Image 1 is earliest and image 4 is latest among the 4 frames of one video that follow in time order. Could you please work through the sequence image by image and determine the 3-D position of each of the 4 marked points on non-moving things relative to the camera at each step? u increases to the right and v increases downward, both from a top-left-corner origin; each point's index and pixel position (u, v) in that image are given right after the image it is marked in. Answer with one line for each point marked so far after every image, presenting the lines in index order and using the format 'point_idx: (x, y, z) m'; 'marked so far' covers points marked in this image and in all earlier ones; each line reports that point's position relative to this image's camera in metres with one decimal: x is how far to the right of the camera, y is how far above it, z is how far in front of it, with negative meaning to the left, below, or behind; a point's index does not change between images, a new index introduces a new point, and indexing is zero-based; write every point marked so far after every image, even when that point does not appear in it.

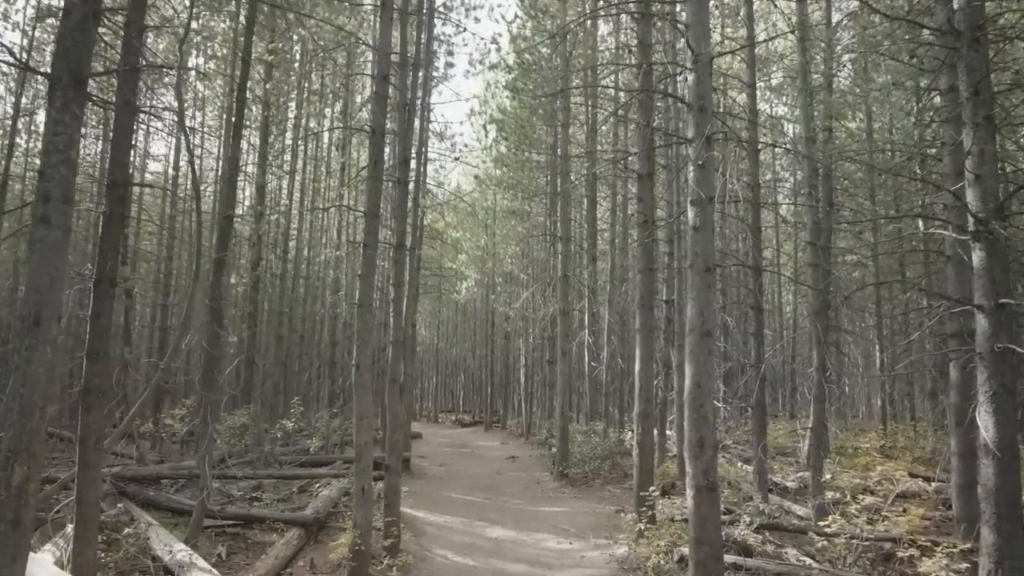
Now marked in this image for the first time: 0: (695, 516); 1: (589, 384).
0: (+1.5, -1.9, +5.3) m
1: (+2.1, -2.6, +17.5) m
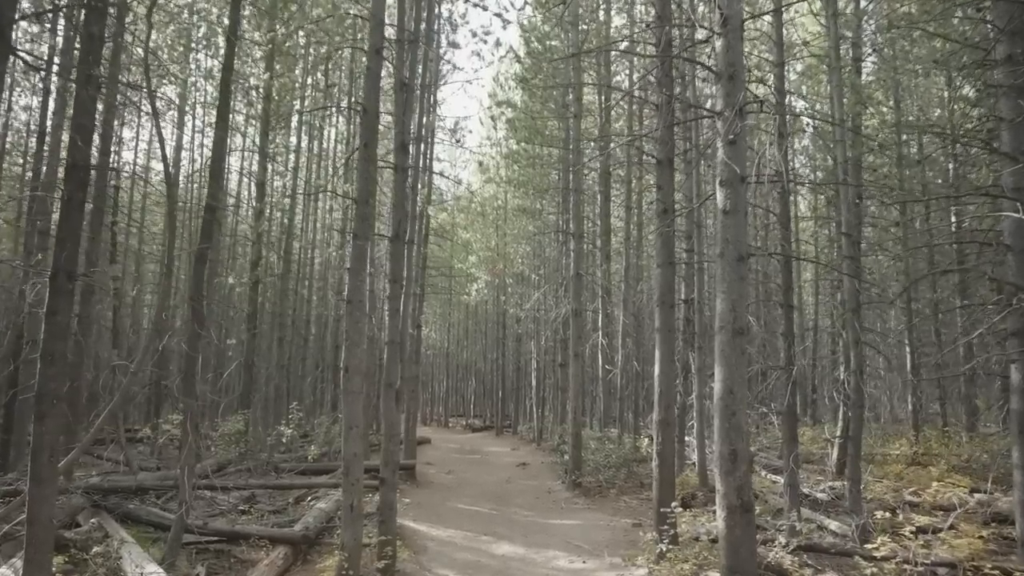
0: (+1.5, -1.8, +4.6) m
1: (+2.4, -2.6, +16.8) m
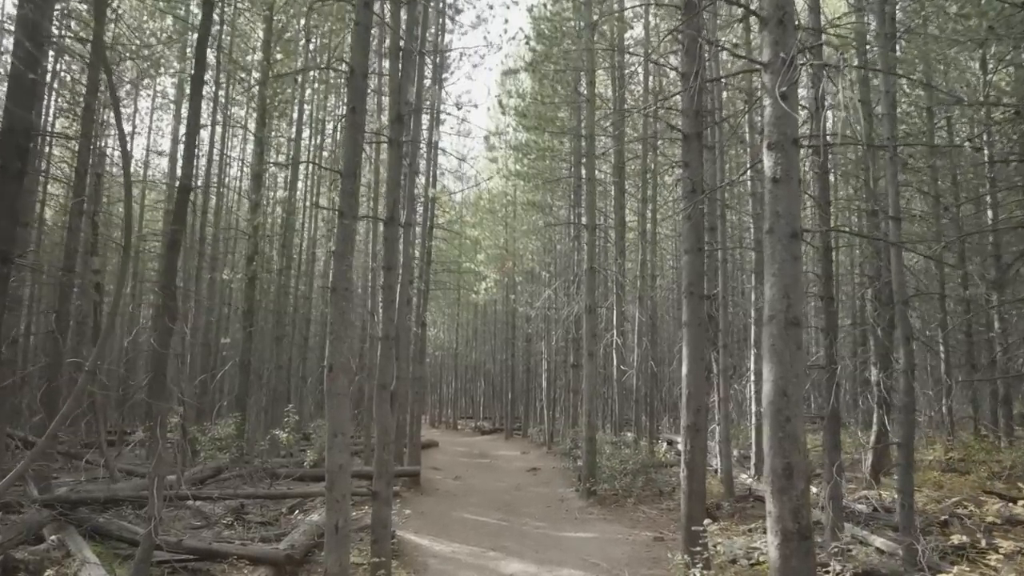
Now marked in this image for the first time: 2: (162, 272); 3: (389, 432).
0: (+1.6, -1.7, +3.8) m
1: (+2.6, -2.5, +16.0) m
2: (-3.5, +0.2, +6.4) m
3: (-1.2, -1.4, +6.5) m
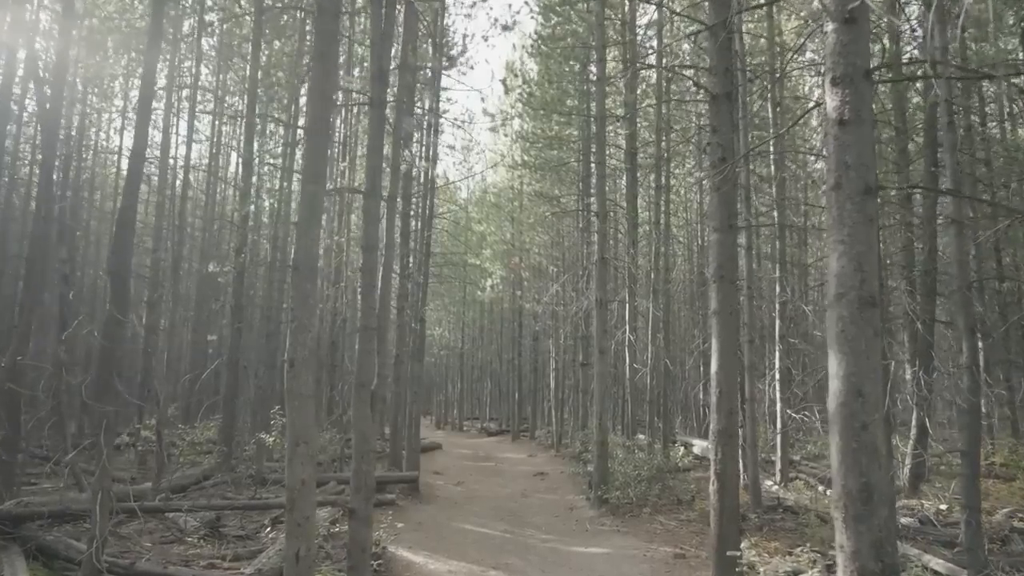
0: (+1.6, -1.6, +3.0) m
1: (+2.8, -2.4, +15.2) m
2: (-3.5, +0.3, +5.6) m
3: (-1.2, -1.3, +5.7) m
